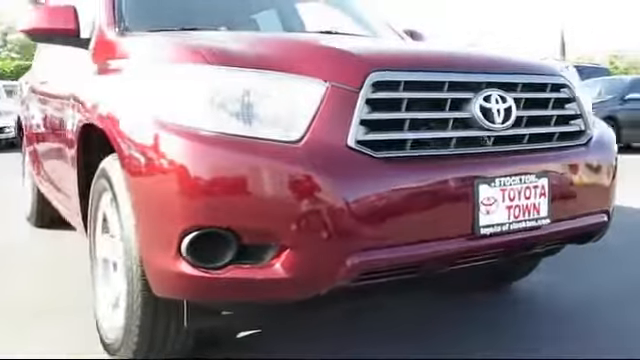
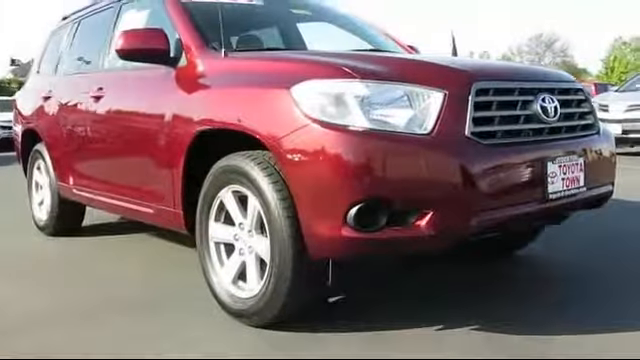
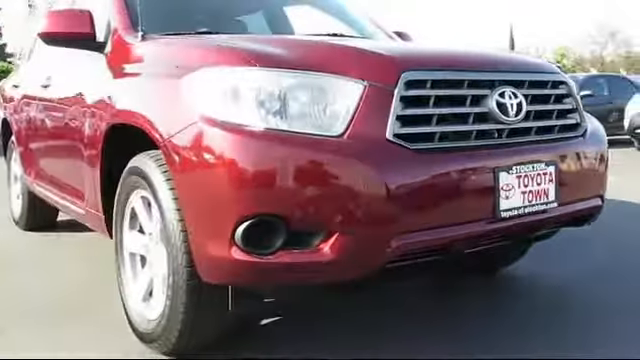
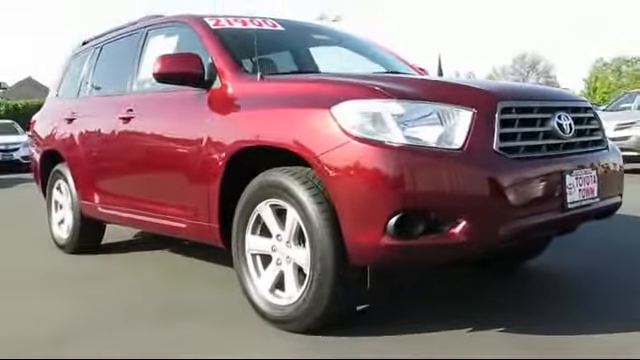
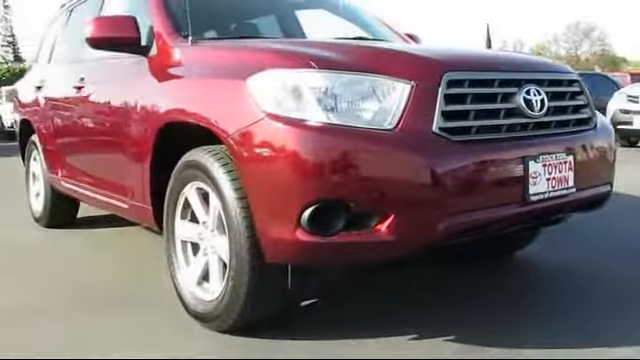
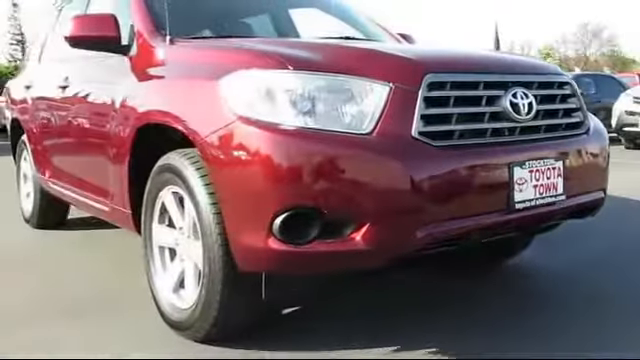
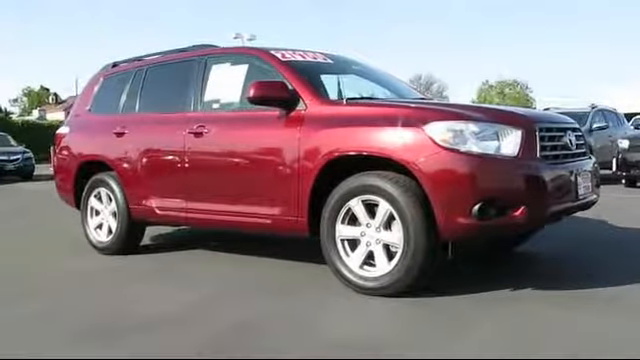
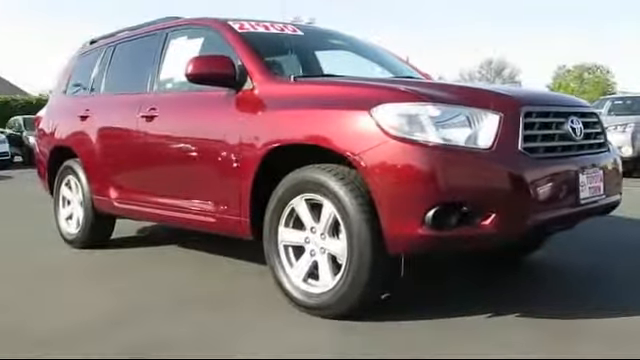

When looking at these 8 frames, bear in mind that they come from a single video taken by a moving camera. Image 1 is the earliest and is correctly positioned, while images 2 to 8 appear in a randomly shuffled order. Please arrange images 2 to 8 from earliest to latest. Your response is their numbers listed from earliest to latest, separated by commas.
3, 6, 5, 2, 4, 8, 7
